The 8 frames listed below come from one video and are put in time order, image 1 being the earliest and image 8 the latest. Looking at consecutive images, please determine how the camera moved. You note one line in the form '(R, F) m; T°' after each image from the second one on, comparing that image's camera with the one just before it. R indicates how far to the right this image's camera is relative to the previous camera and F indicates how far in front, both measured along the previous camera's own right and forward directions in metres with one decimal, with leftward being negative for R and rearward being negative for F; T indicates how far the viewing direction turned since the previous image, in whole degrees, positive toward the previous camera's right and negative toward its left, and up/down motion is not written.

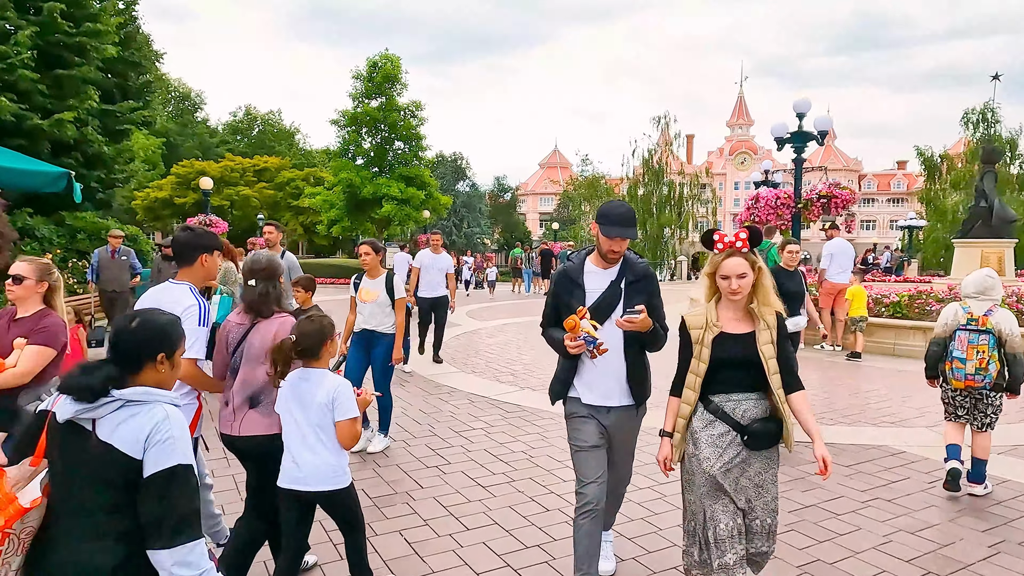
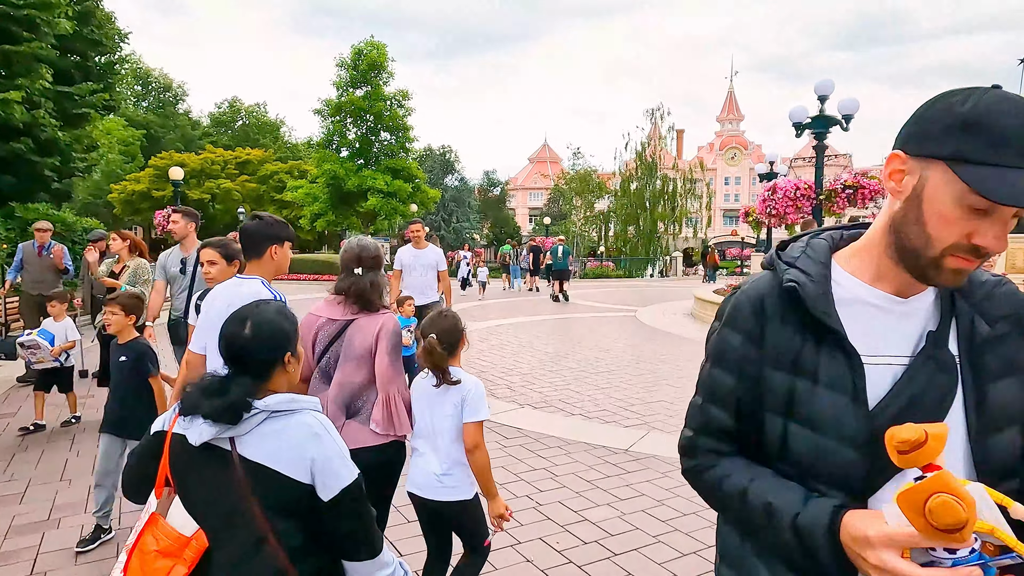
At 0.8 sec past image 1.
(-0.1, +1.0) m; +1°
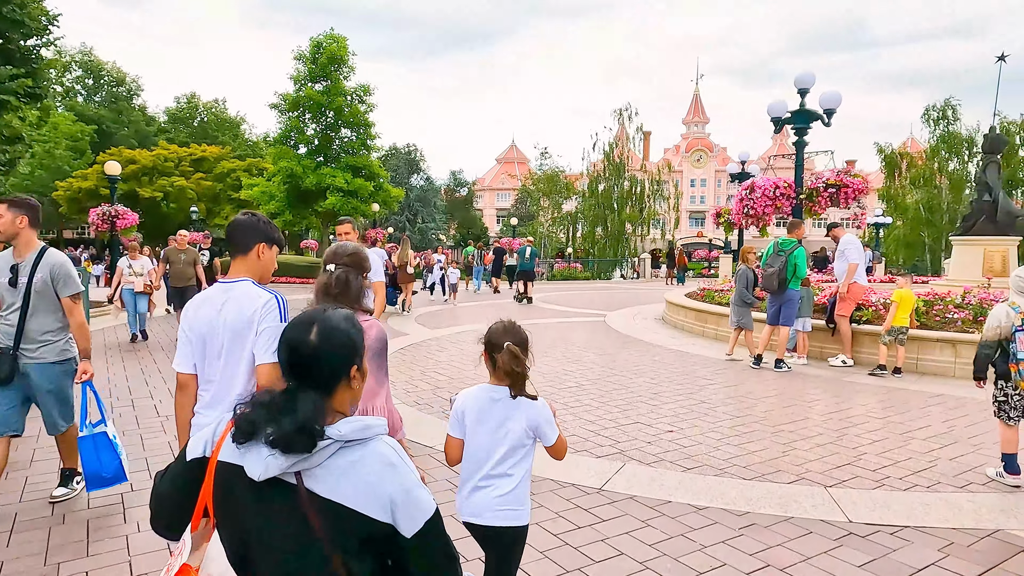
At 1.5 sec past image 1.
(+0.1, +0.8) m; +3°
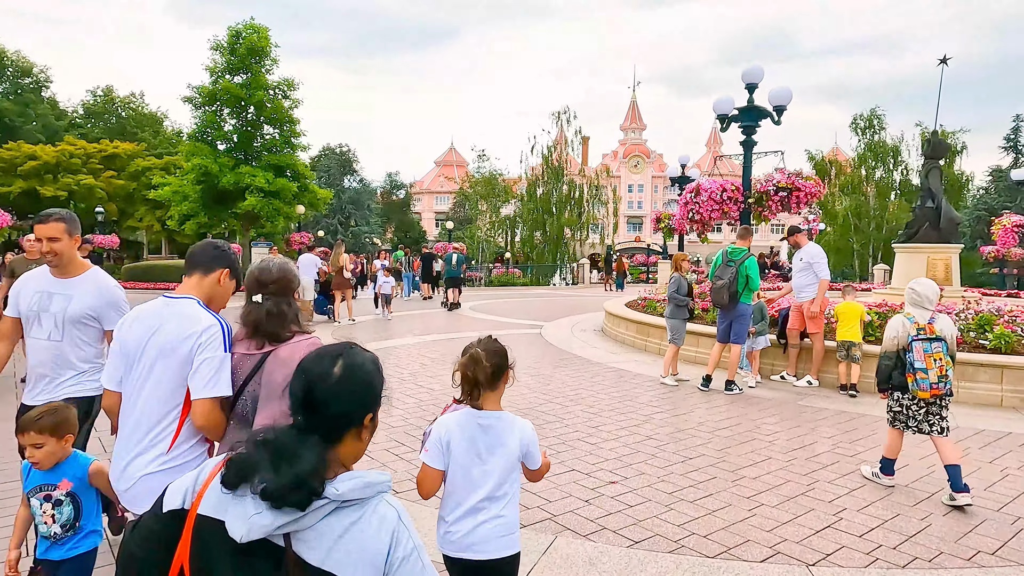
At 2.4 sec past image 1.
(+0.2, +1.1) m; +5°
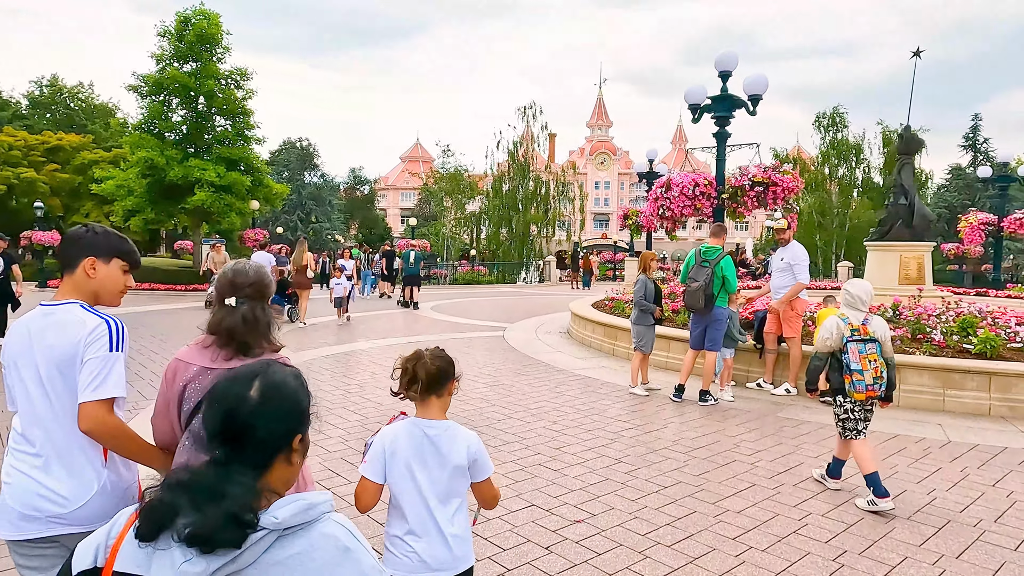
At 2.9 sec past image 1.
(+0.1, +0.7) m; +3°
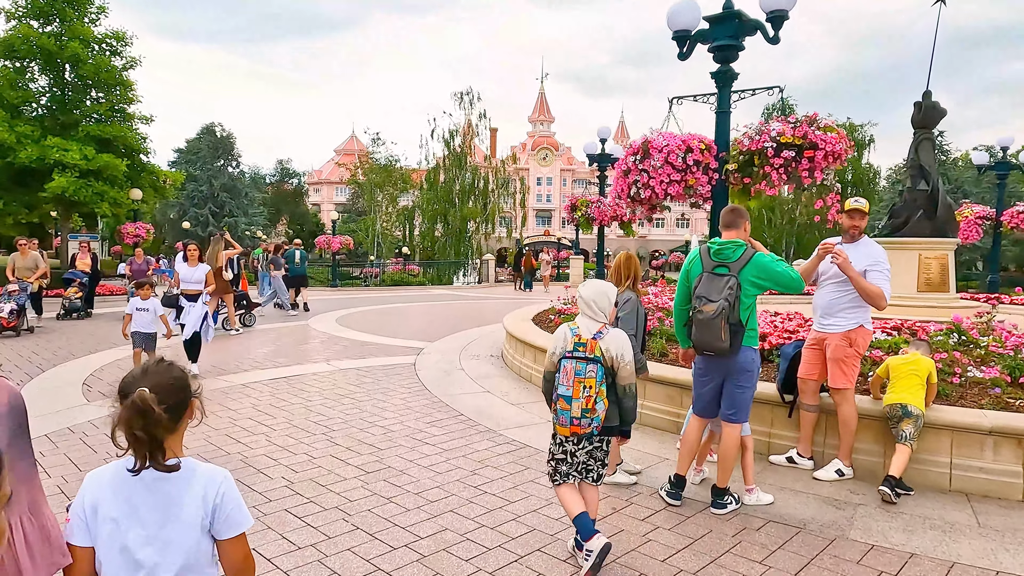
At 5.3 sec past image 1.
(+0.4, +3.0) m; +5°
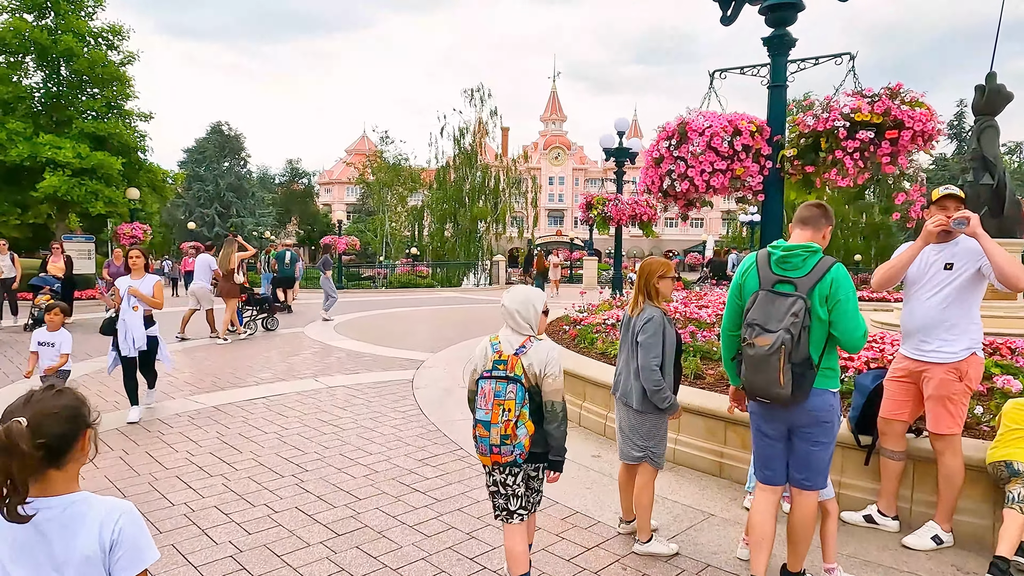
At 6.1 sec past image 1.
(0.0, +1.0) m; -1°
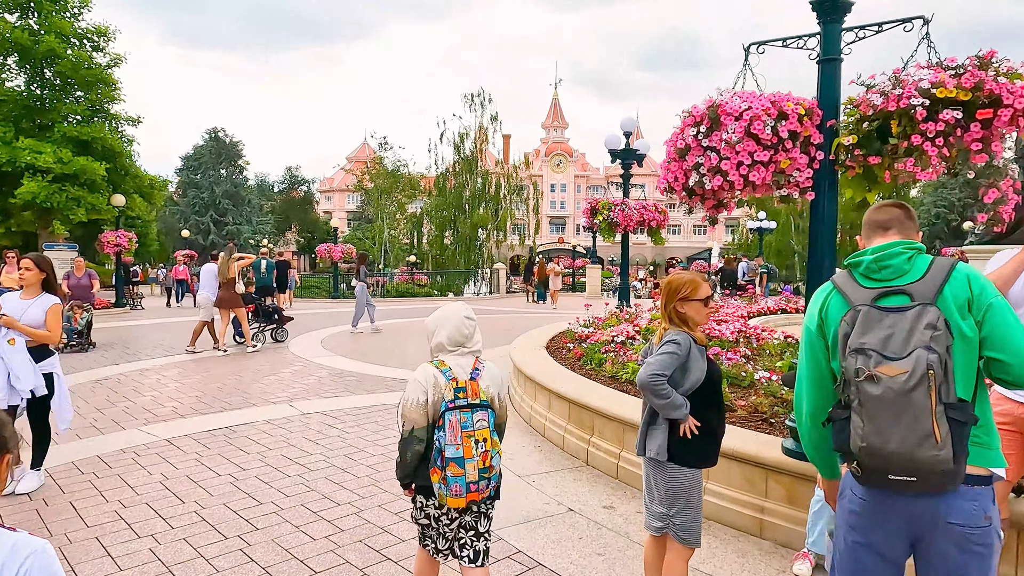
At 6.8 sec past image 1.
(0.0, +0.8) m; 0°
